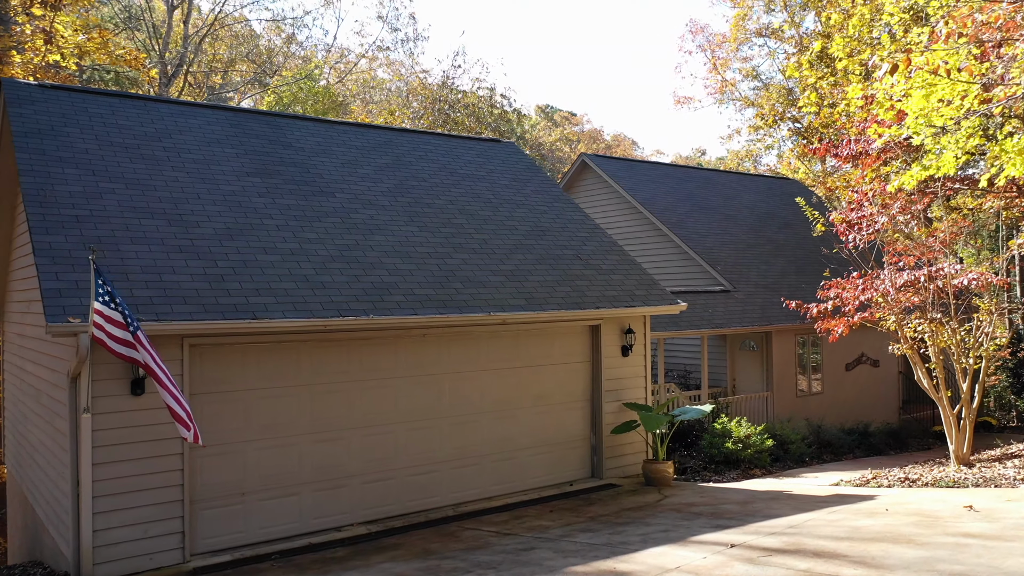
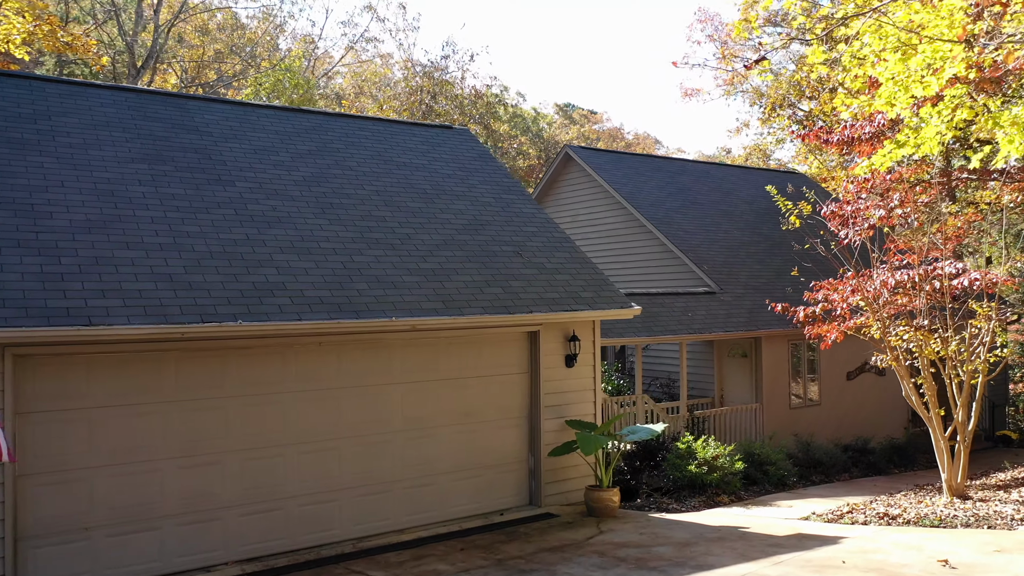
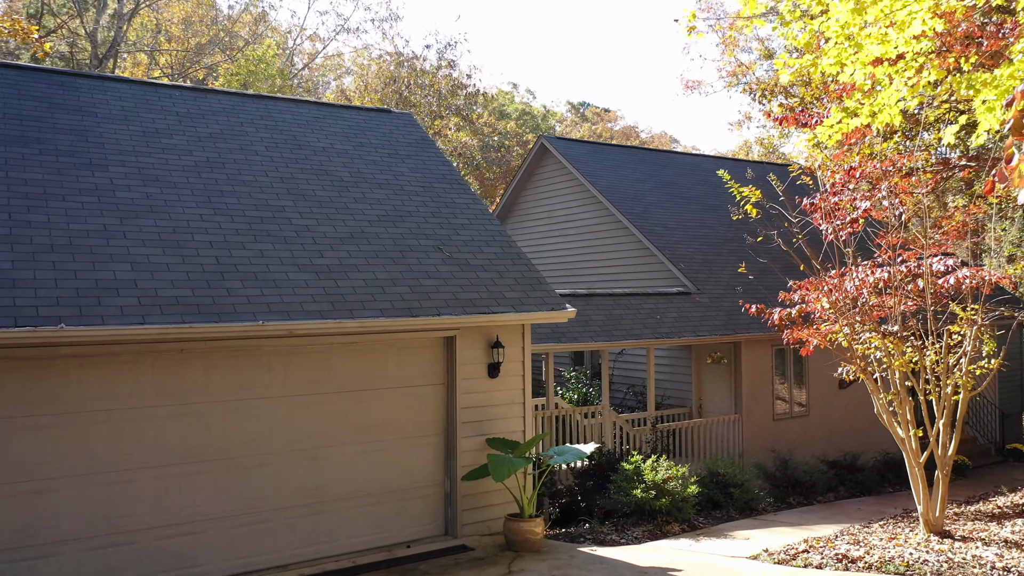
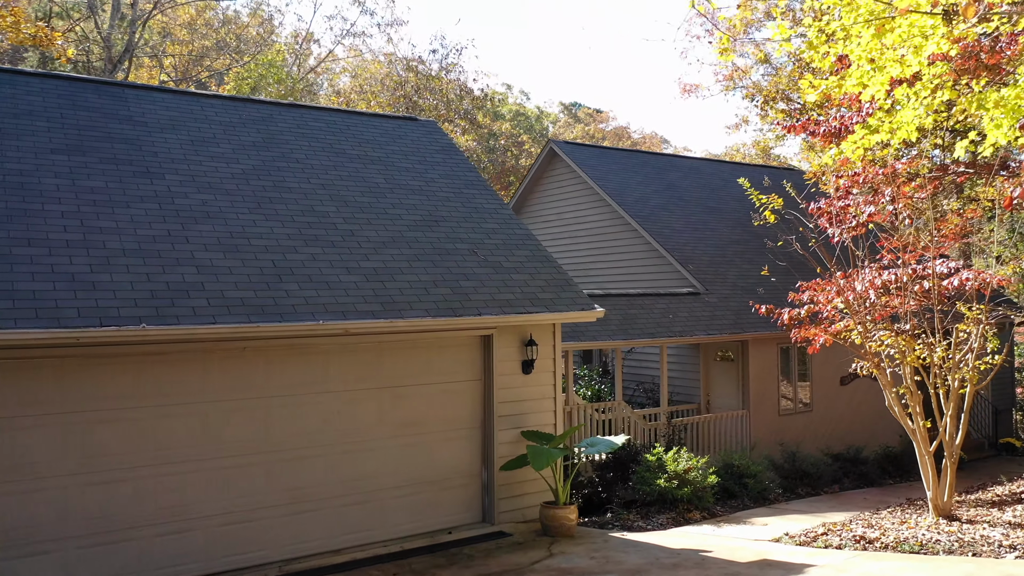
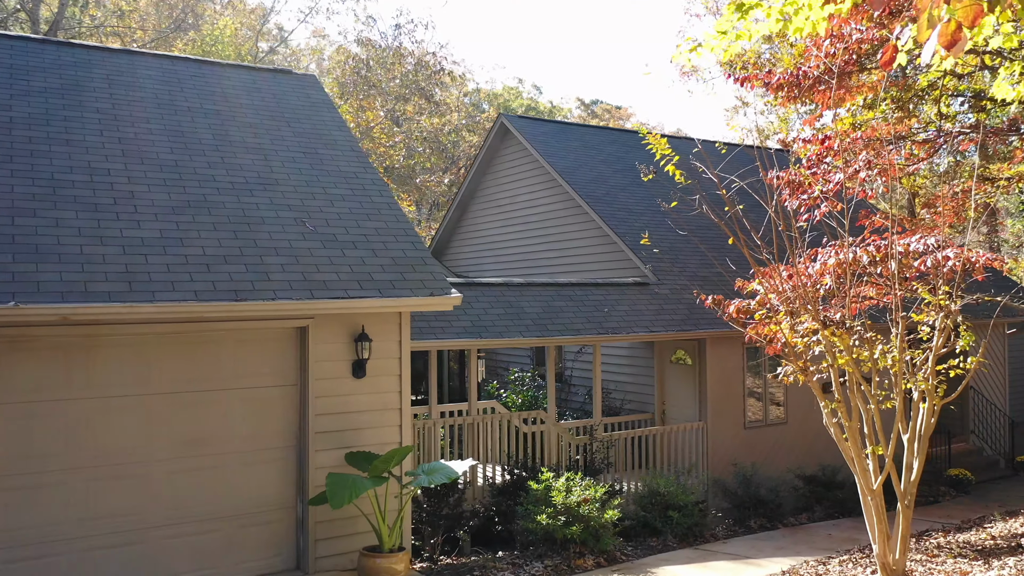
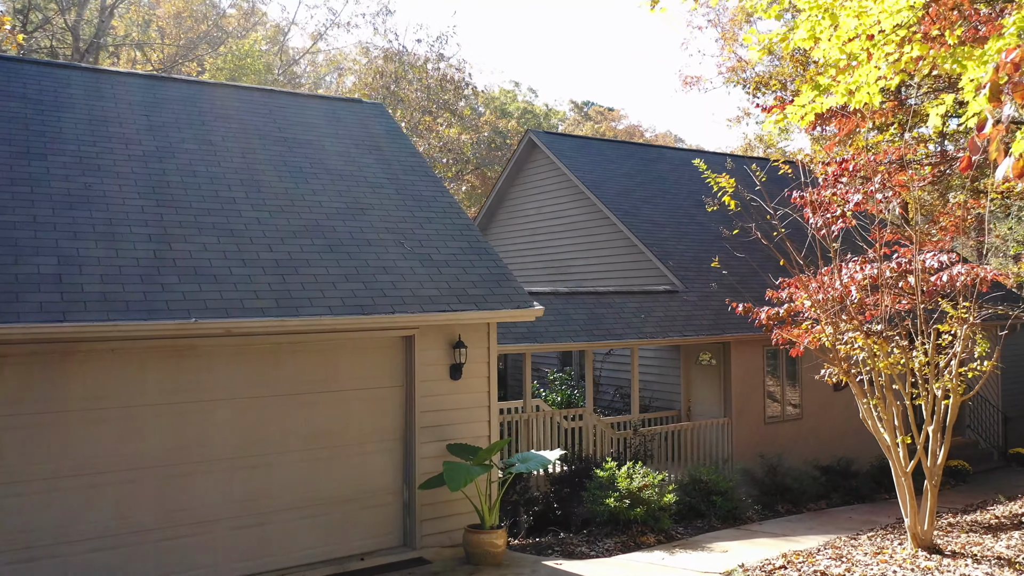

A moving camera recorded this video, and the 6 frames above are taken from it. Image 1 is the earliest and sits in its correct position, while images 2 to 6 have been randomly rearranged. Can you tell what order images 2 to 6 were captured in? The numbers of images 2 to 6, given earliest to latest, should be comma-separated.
2, 4, 3, 6, 5
